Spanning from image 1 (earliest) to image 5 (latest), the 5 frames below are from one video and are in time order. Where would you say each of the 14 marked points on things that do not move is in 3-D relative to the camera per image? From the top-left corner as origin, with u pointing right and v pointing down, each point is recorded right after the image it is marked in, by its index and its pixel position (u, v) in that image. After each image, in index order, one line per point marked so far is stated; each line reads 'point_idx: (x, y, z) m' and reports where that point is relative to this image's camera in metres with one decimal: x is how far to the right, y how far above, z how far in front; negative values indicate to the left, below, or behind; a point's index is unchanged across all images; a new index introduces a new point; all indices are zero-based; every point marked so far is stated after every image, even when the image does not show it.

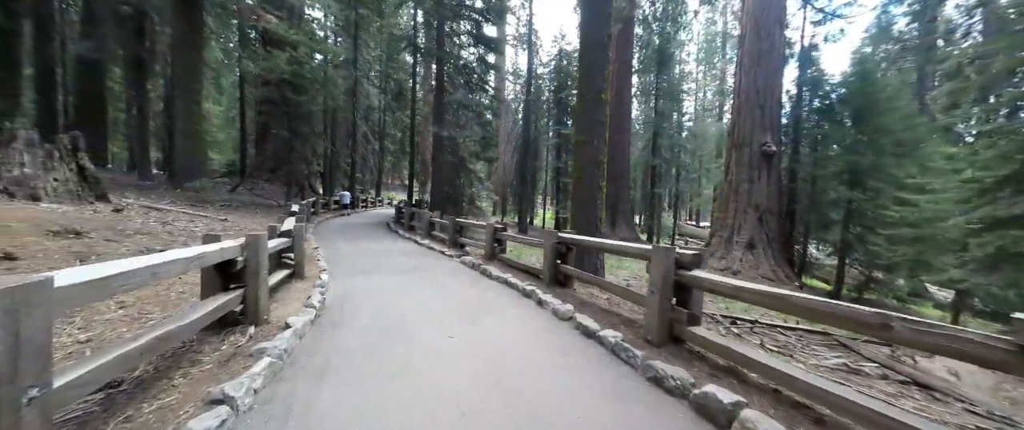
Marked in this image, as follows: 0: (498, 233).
0: (-0.3, -0.3, +6.8) m
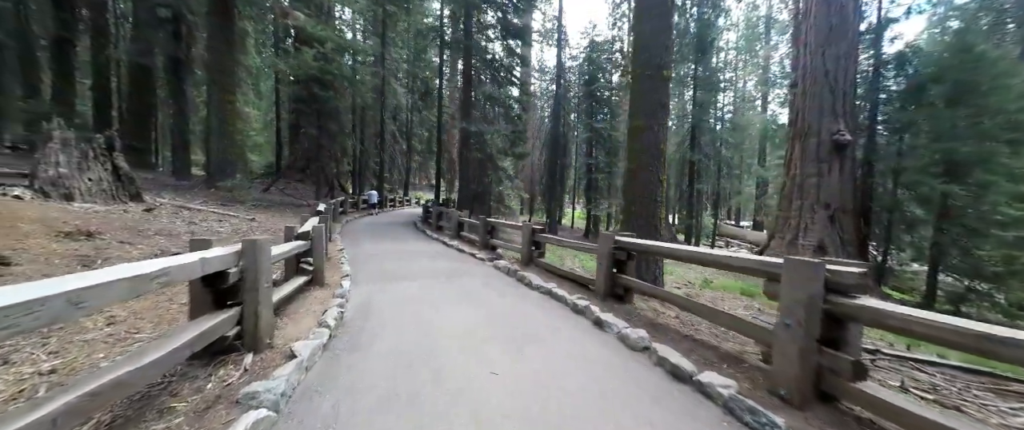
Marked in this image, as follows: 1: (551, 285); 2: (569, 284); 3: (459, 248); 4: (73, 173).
0: (+0.4, -0.3, +6.0) m
1: (+0.5, -0.9, +4.7) m
2: (+0.8, -0.9, +4.8) m
3: (-1.2, -0.8, +8.5) m
4: (-9.5, +0.9, +8.0) m
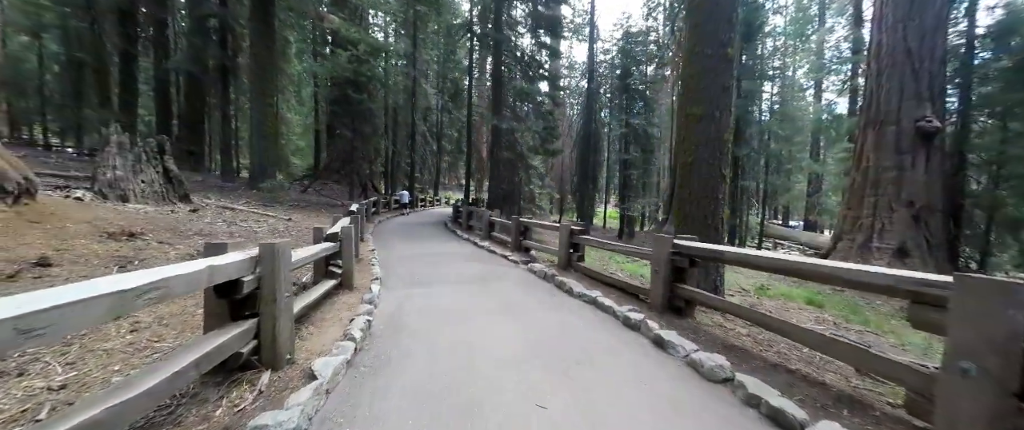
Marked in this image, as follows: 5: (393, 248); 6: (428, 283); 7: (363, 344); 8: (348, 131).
0: (+1.0, -0.3, +5.6) m
1: (+1.0, -0.9, +4.3) m
2: (+1.2, -0.9, +4.3) m
3: (-0.5, -0.8, +8.1) m
4: (-8.7, +0.9, +8.4) m
5: (-2.8, -0.8, +8.6) m
6: (-1.3, -1.0, +5.6) m
7: (-1.2, -1.0, +3.0) m
8: (-7.6, +3.9, +16.9) m
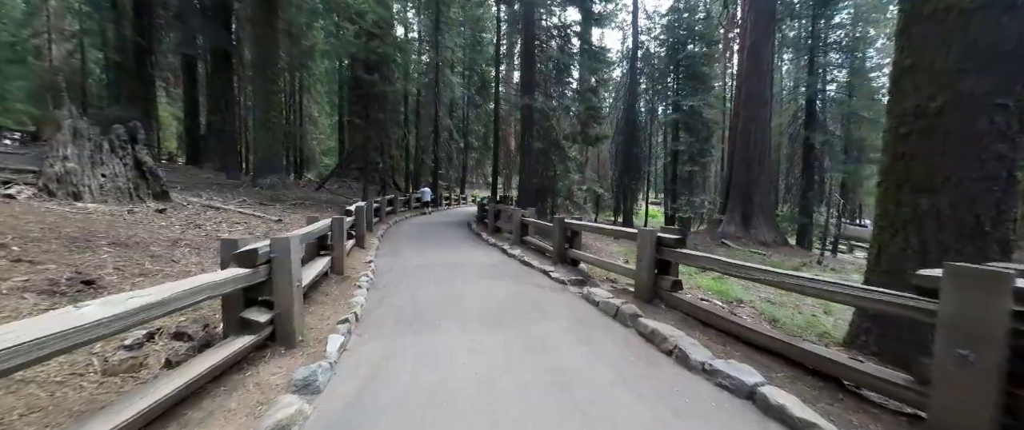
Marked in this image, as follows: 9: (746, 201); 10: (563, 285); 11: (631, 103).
0: (+1.5, -0.3, +3.4) m
1: (+1.4, -0.9, +2.2) m
2: (+1.6, -0.9, +2.2) m
3: (+0.2, -0.8, +6.1) m
4: (-8.0, +0.9, +6.9) m
5: (-2.1, -0.8, +6.7) m
6: (-0.8, -1.0, +3.6) m
7: (-0.9, -1.1, +1.0) m
8: (-6.3, +3.9, +15.3) m
9: (+9.0, +0.7, +14.4) m
10: (+0.7, -0.9, +4.8) m
11: (+5.3, +5.0, +16.3) m
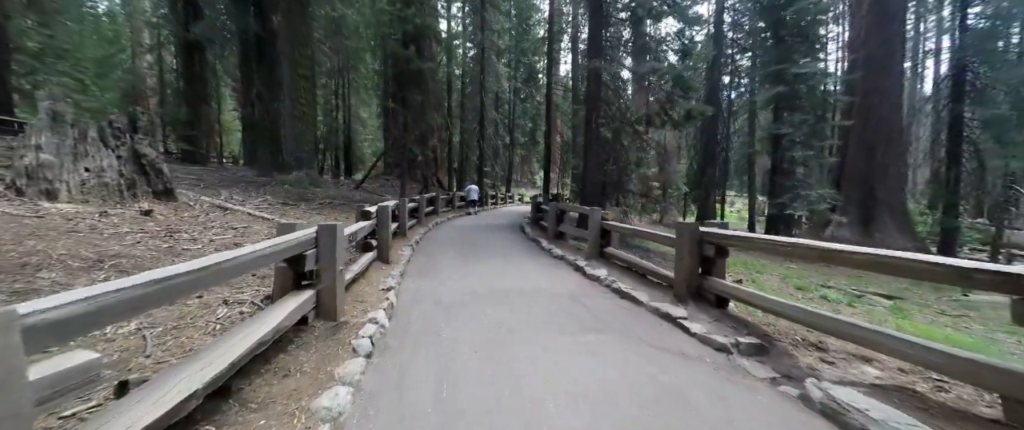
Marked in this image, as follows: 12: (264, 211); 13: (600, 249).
0: (+2.1, -0.4, +1.1) m
1: (+1.8, -1.0, -0.2) m
2: (+2.1, -1.0, -0.2) m
3: (+1.2, -0.8, +3.9) m
4: (-6.9, +0.8, +5.7) m
5: (-1.0, -0.8, +4.8) m
6: (-0.1, -1.1, +1.5) m
7: (-0.5, -1.1, -1.1) m
8: (-4.2, +3.9, +13.8) m
9: (+10.9, +0.6, +11.1) m
10: (+1.5, -1.0, +2.5) m
11: (+7.5, +5.0, +13.4) m
12: (-5.1, +0.1, +7.6) m
13: (+1.4, -0.5, +5.6) m
